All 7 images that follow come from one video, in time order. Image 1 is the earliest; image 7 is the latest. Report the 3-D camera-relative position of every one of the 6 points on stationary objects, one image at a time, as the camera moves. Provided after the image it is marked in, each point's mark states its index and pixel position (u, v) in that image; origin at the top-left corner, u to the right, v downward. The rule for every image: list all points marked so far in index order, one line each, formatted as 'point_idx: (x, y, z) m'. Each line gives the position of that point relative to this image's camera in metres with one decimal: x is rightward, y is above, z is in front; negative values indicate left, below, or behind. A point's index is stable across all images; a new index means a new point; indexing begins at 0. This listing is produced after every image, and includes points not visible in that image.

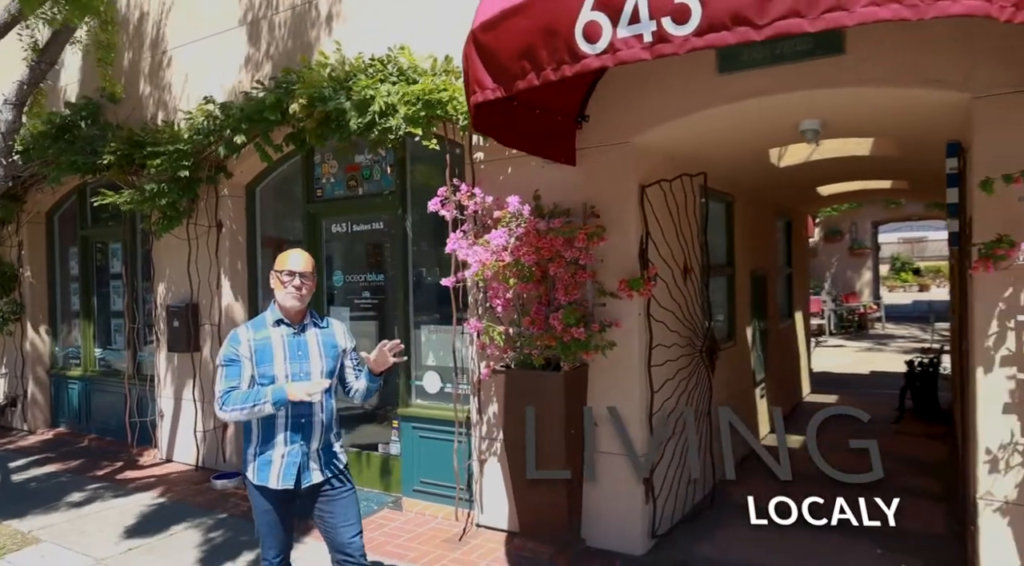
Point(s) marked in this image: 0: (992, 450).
0: (+2.2, -0.8, +3.2) m
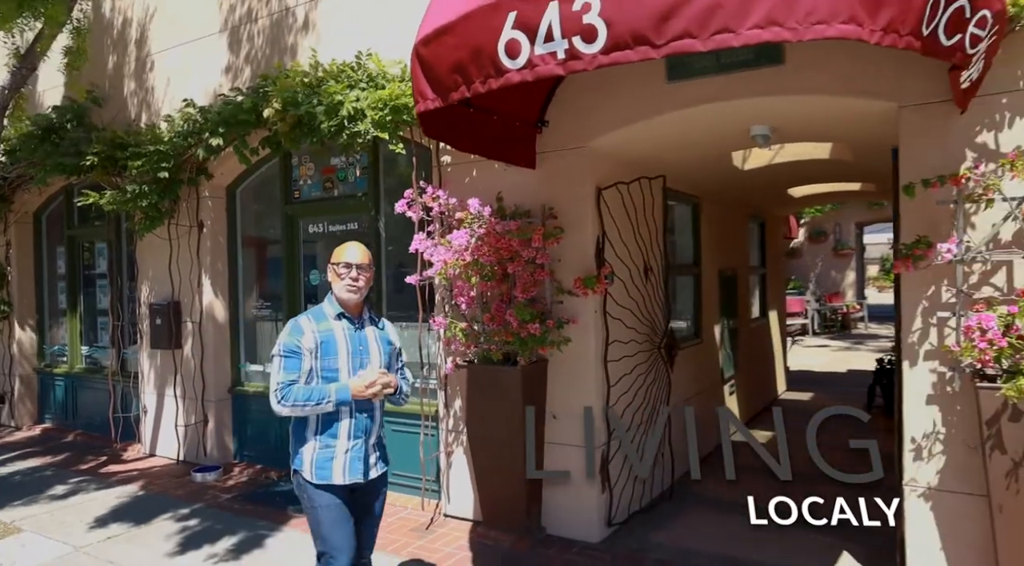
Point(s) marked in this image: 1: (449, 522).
0: (+1.9, -0.7, +3.3) m
1: (-0.4, -1.6, +4.8) m
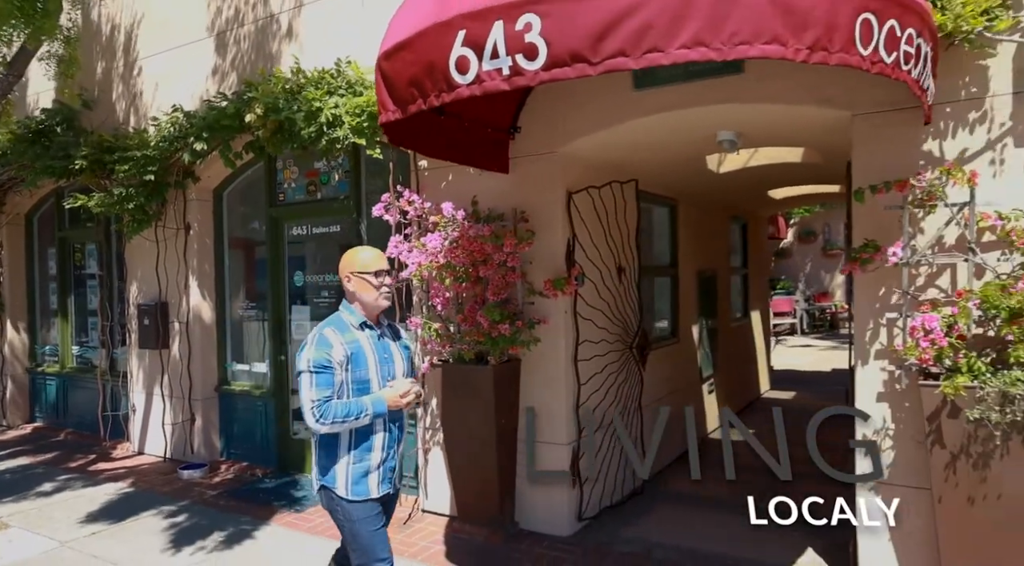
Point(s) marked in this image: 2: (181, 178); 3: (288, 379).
0: (+1.8, -0.8, +3.5) m
1: (-0.6, -1.6, +4.9) m
2: (-3.0, +0.9, +6.3) m
3: (-2.0, -0.9, +6.2) m
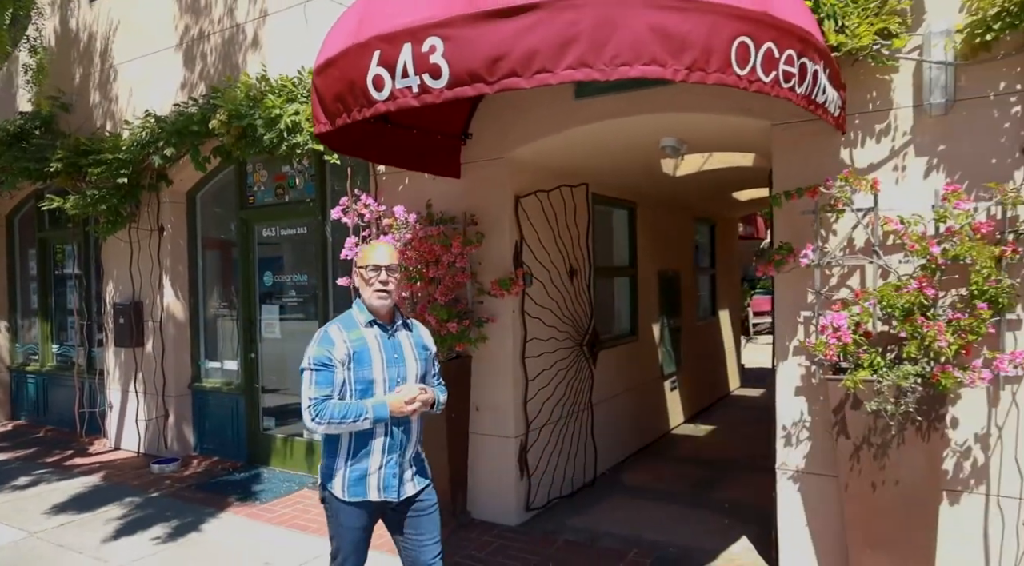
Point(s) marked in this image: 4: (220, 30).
0: (+1.4, -0.8, +3.7) m
1: (-0.9, -1.6, +5.1) m
2: (-3.3, +0.9, +6.5) m
3: (-2.3, -0.9, +6.4) m
4: (-2.5, +2.2, +6.1) m
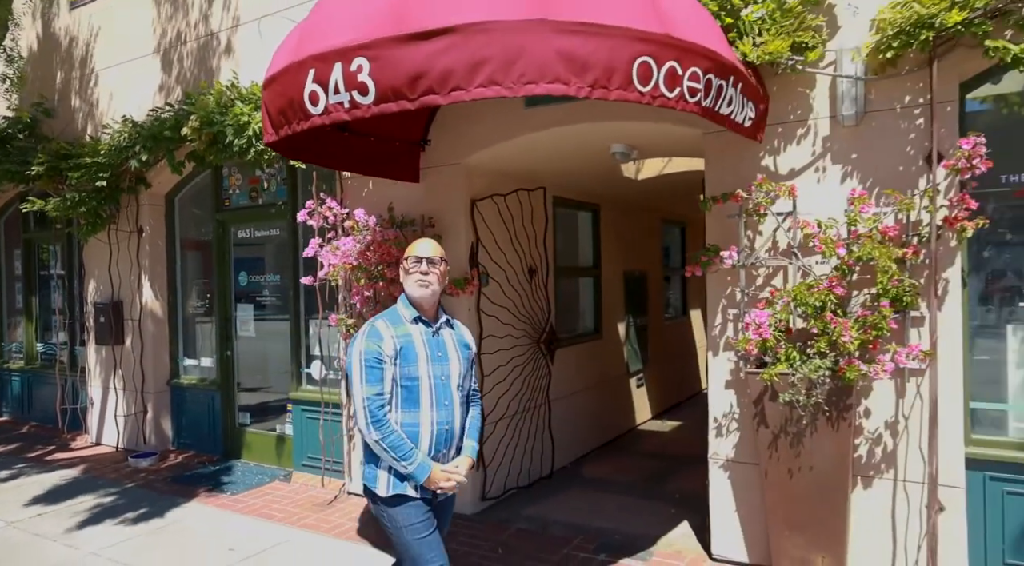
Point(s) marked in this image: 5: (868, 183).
0: (+1.1, -0.8, +3.9) m
1: (-1.2, -1.6, +5.3) m
2: (-3.6, +0.9, +6.7) m
3: (-2.6, -0.9, +6.6) m
4: (-2.8, +2.2, +6.3) m
5: (+1.8, +0.5, +3.5) m
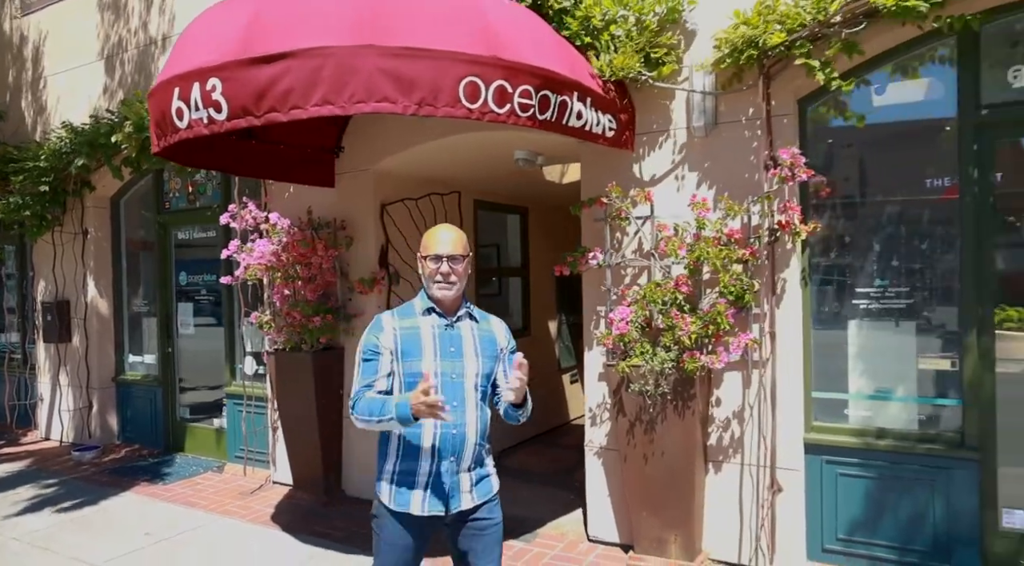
0: (+0.5, -0.7, +4.2) m
1: (-1.9, -1.6, +5.6) m
2: (-4.3, +0.9, +6.9) m
3: (-3.3, -0.9, +6.9) m
4: (-3.5, +2.2, +6.5) m
5: (+1.1, +0.5, +3.8) m
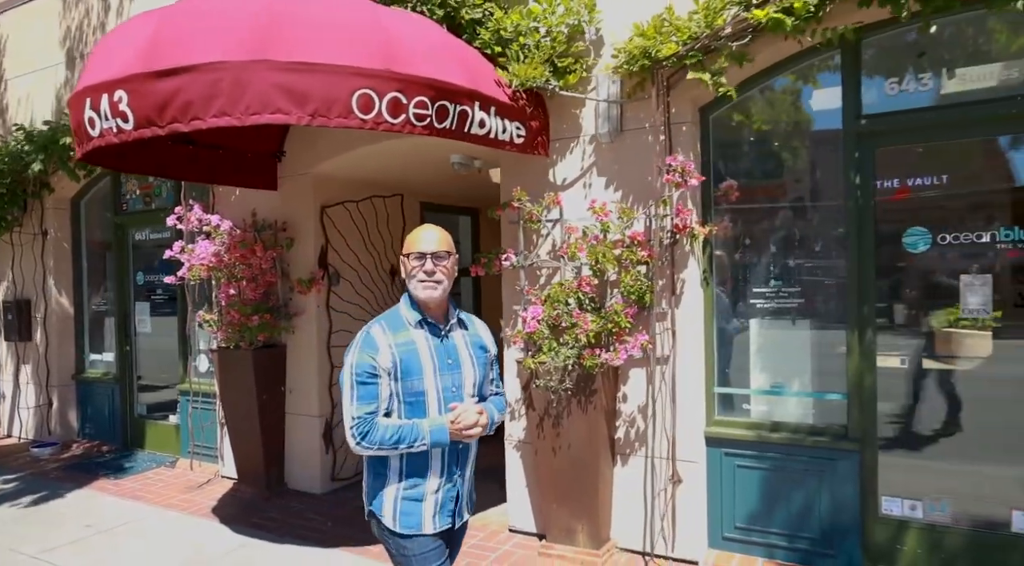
0: (0.0, -0.8, +4.4) m
1: (-2.4, -1.6, +5.8) m
2: (-4.8, +0.9, +7.1) m
3: (-3.8, -0.9, +7.0) m
4: (-4.0, +2.2, +6.7) m
5: (+0.6, +0.5, +3.9) m
